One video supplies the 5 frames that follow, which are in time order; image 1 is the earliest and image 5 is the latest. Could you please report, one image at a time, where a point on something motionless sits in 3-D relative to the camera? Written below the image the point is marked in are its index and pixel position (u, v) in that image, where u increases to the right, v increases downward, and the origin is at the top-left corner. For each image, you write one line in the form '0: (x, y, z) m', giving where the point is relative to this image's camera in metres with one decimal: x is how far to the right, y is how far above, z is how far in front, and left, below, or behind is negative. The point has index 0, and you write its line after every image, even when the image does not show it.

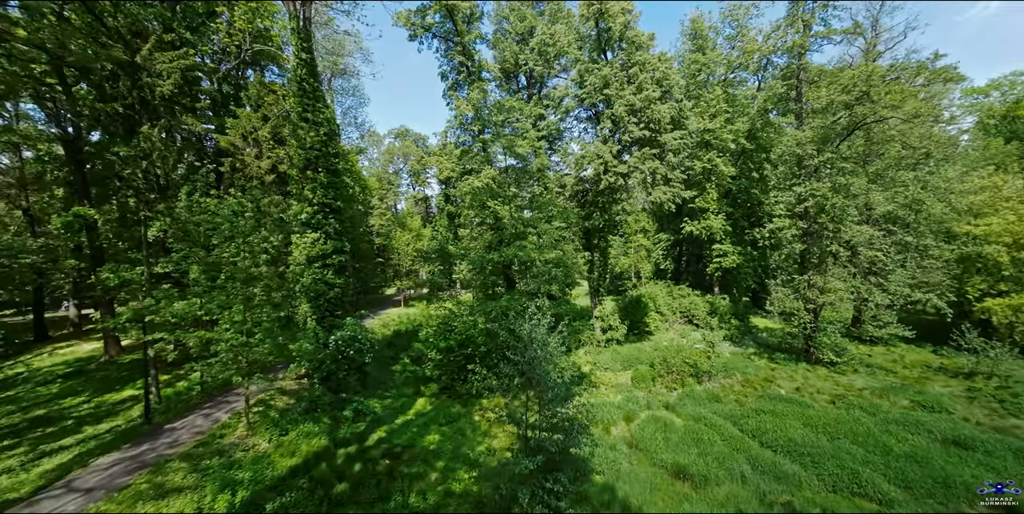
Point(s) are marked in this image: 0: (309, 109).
0: (-6.1, +4.4, +10.1) m
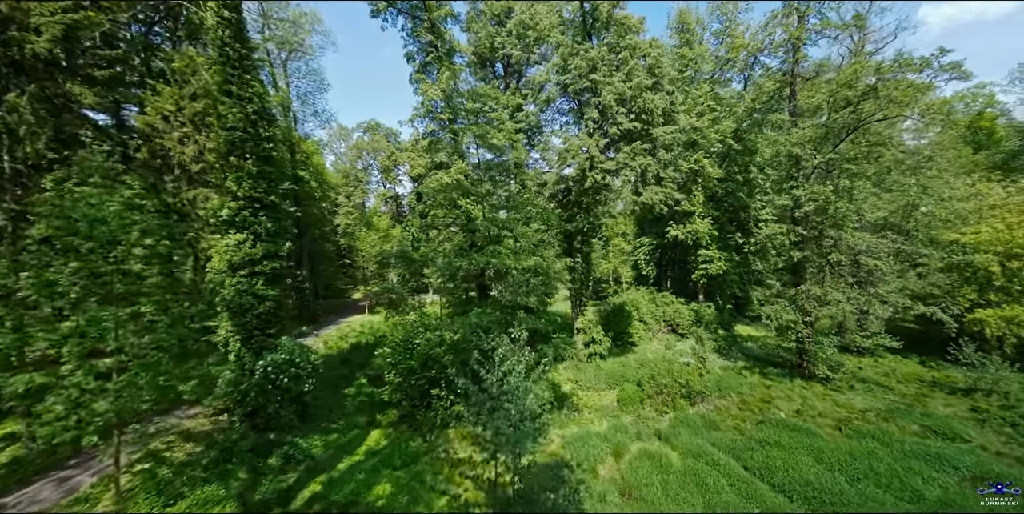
0: (-6.8, +4.3, +8.3) m
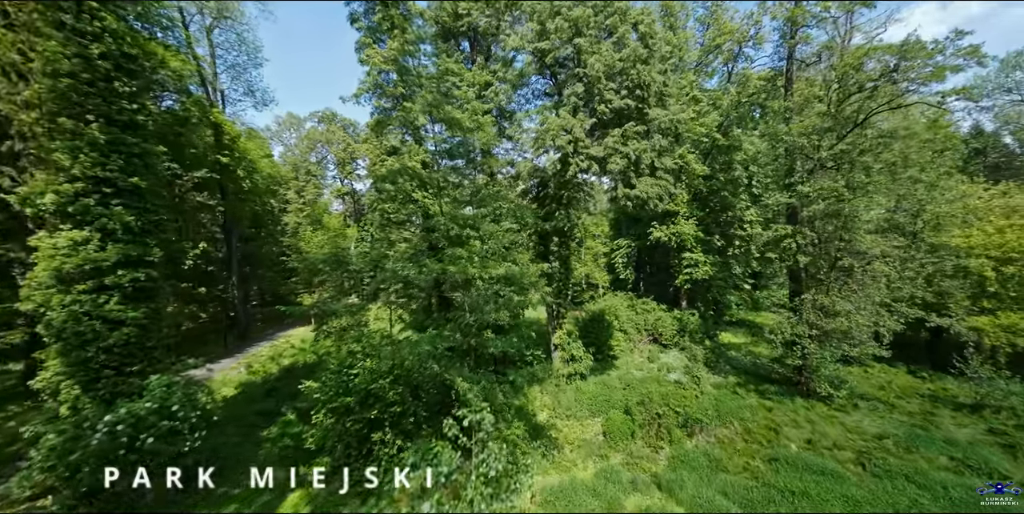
0: (-7.4, +4.1, +5.7) m
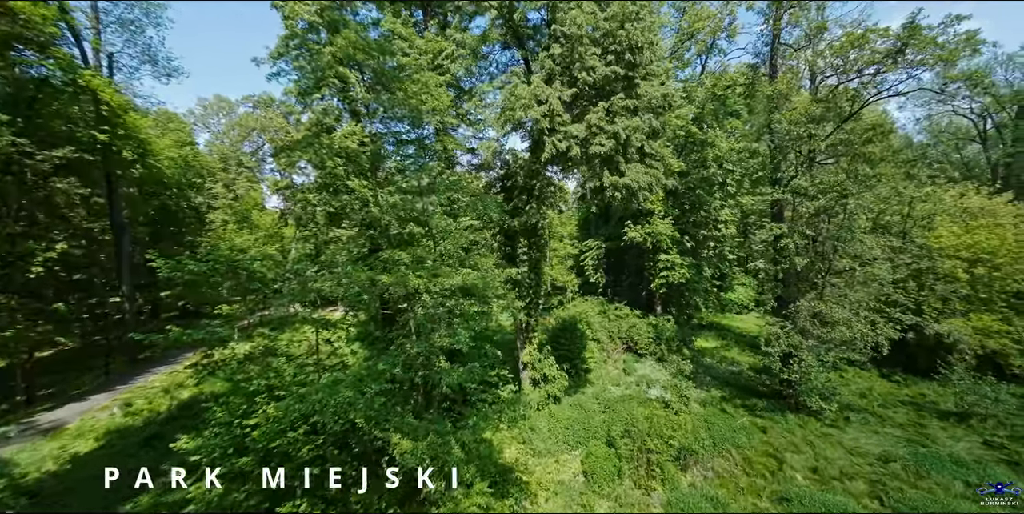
0: (-7.9, +4.1, +3.2) m
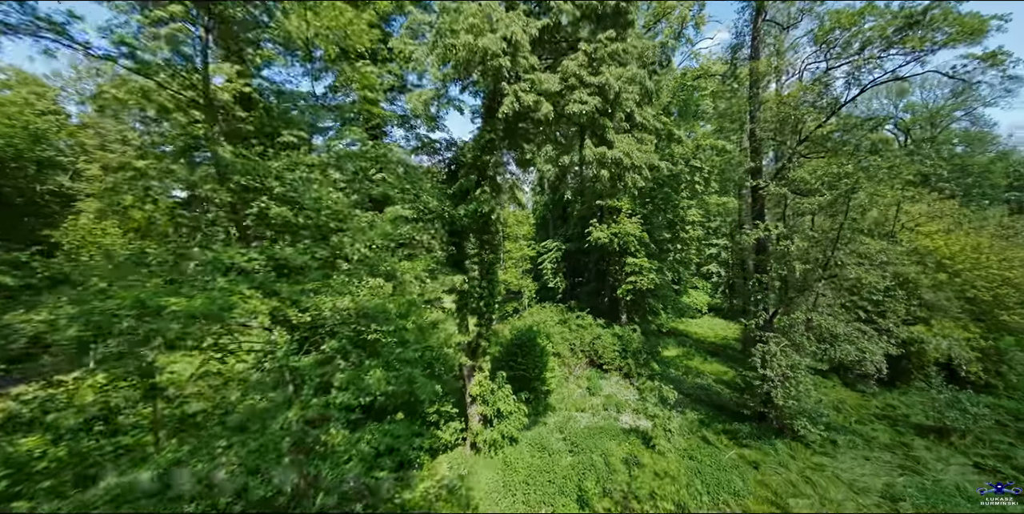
0: (-8.1, +4.1, +0.1) m
